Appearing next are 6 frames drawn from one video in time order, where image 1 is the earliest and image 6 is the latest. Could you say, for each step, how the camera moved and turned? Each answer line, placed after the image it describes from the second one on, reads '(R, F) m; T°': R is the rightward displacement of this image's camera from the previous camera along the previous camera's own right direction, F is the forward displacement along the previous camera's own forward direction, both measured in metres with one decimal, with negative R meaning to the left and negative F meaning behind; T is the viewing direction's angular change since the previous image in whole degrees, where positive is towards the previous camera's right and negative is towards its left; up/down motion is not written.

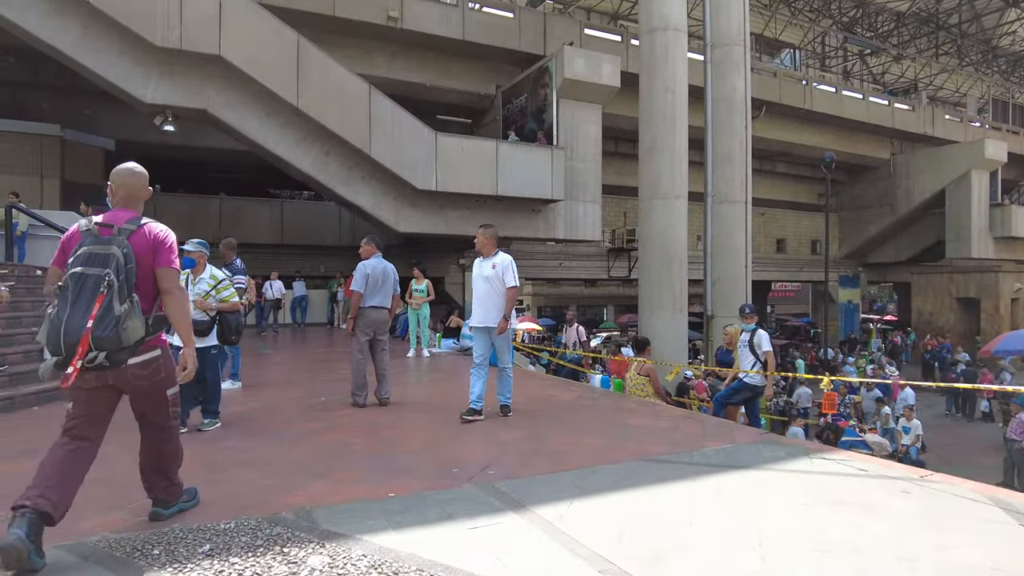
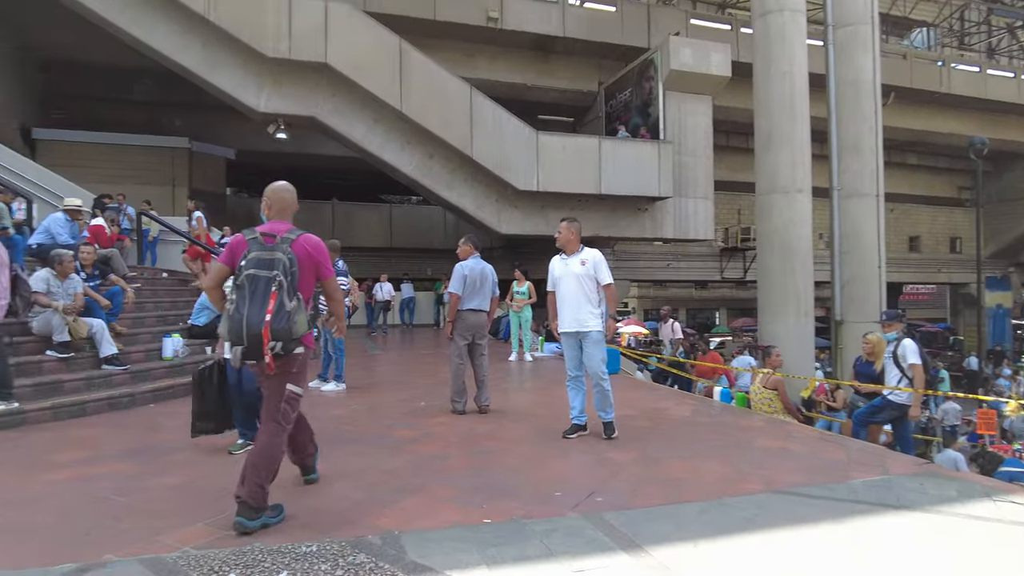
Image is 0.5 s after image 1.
(0.0, +0.5) m; -9°
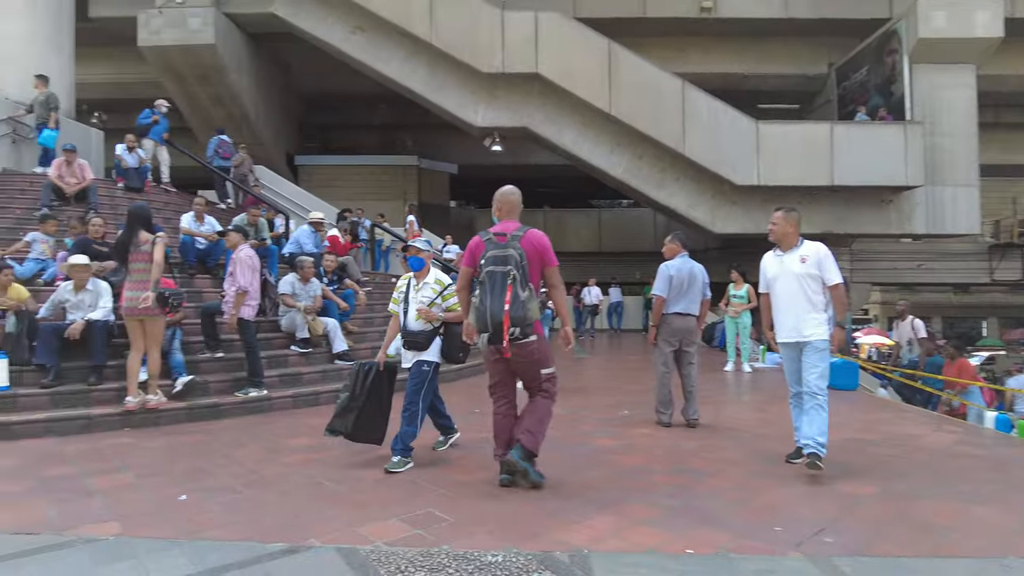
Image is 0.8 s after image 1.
(+0.1, +0.3) m; -19°
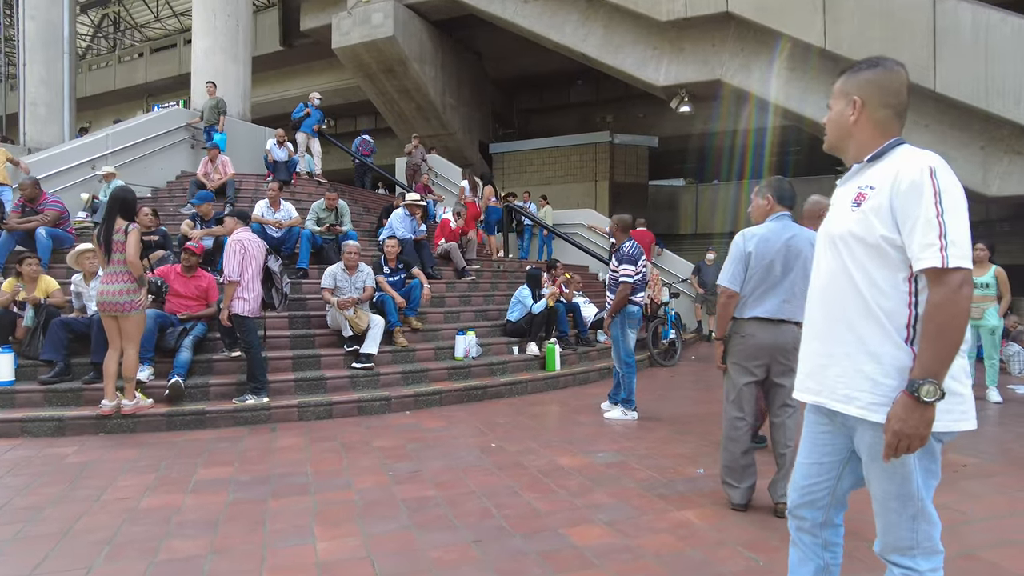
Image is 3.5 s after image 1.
(+1.7, +2.3) m; -23°
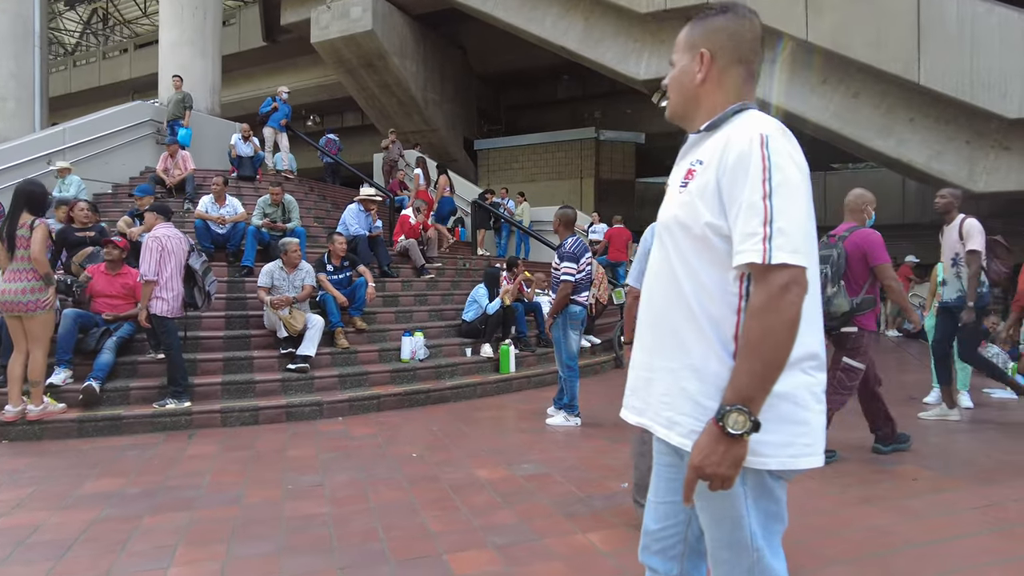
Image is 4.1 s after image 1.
(+0.6, +0.3) m; 0°
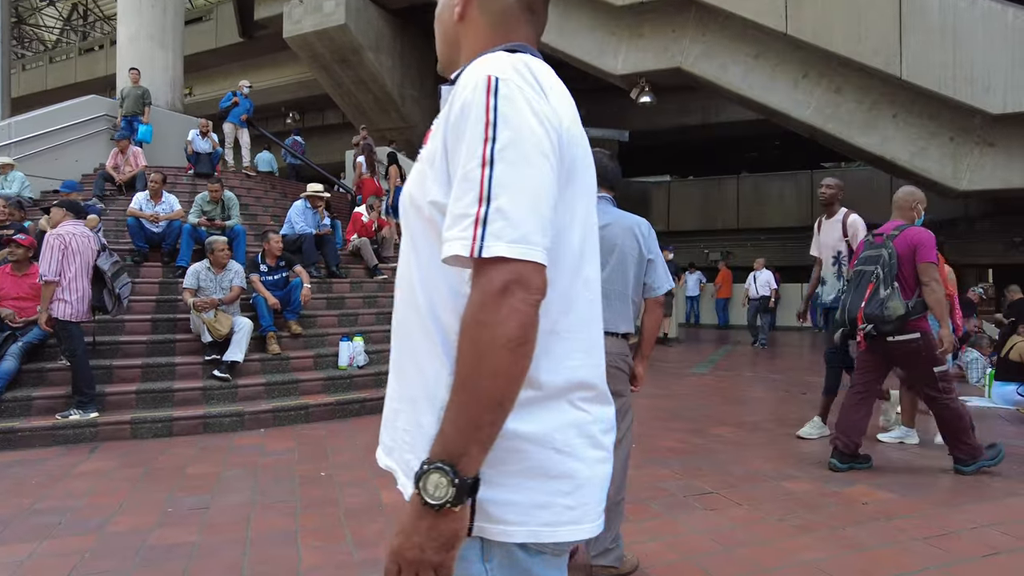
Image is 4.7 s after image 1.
(+0.5, +0.4) m; 0°
